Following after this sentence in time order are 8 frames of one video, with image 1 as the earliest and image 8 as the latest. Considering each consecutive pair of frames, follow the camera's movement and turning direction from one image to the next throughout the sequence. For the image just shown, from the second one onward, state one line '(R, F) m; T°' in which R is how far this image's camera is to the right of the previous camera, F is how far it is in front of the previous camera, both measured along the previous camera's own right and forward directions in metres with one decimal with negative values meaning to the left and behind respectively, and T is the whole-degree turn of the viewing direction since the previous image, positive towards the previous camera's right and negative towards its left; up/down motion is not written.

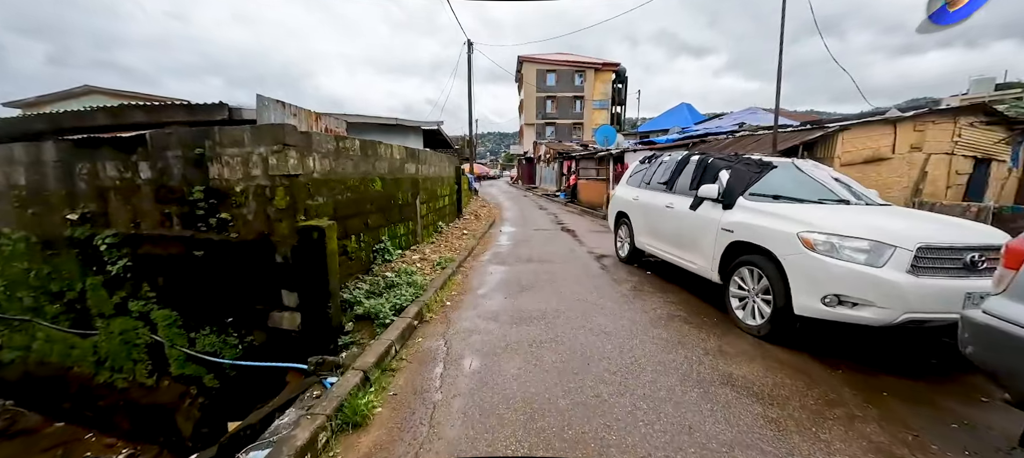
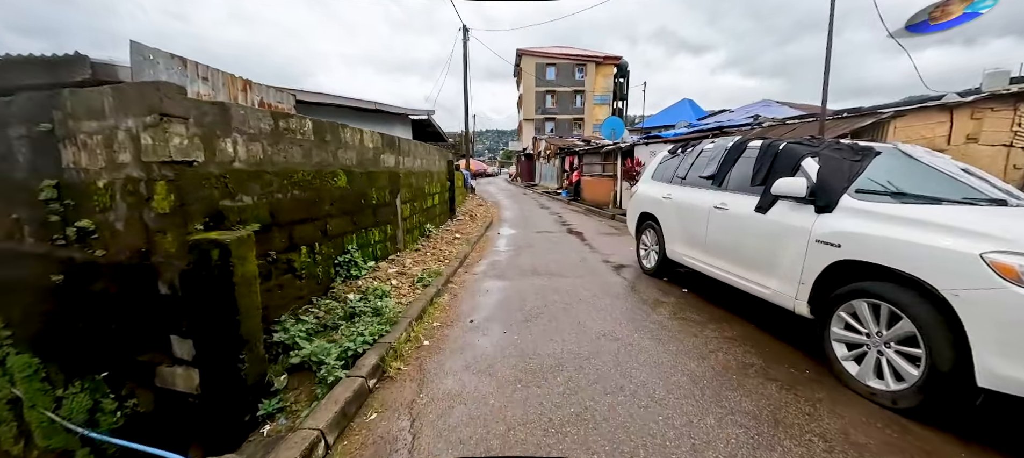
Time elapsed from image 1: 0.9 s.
(0.0, +1.3) m; 0°
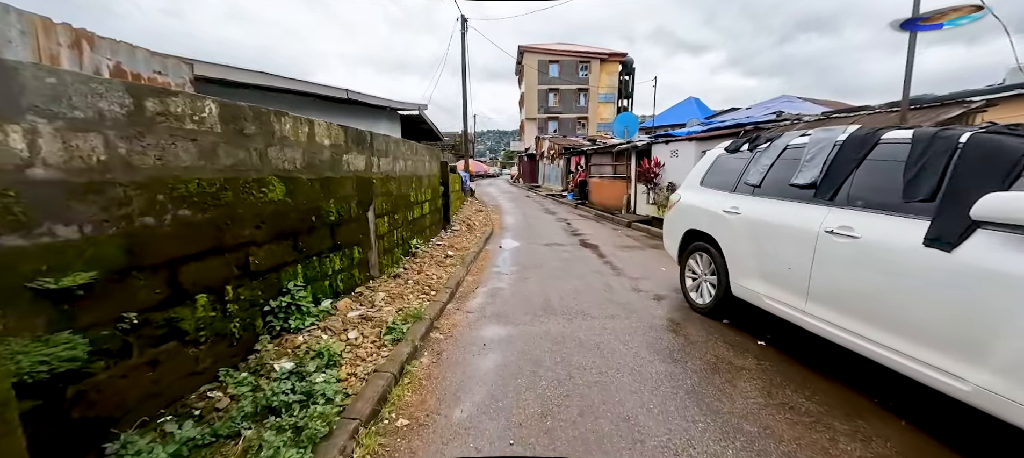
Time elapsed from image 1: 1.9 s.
(0.0, +1.4) m; 0°
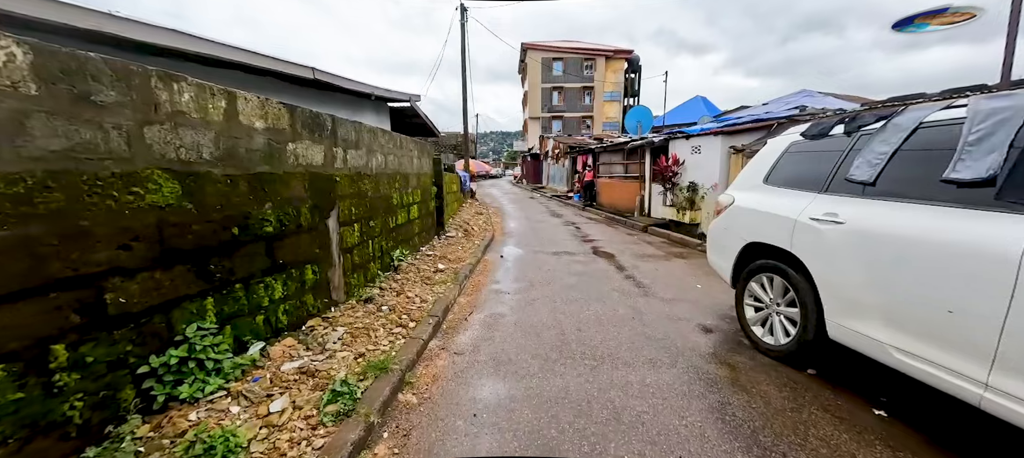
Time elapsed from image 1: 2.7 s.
(0.0, +1.1) m; 0°
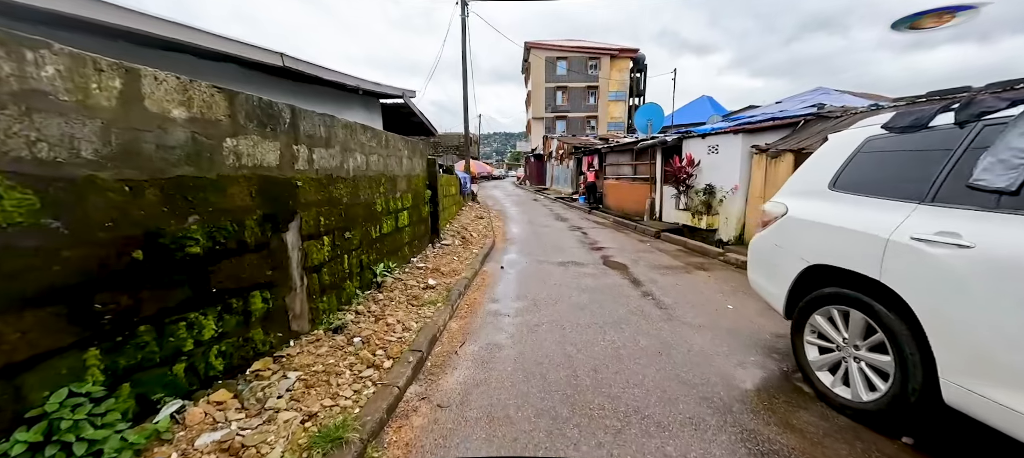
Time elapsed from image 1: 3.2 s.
(0.0, +0.7) m; 0°
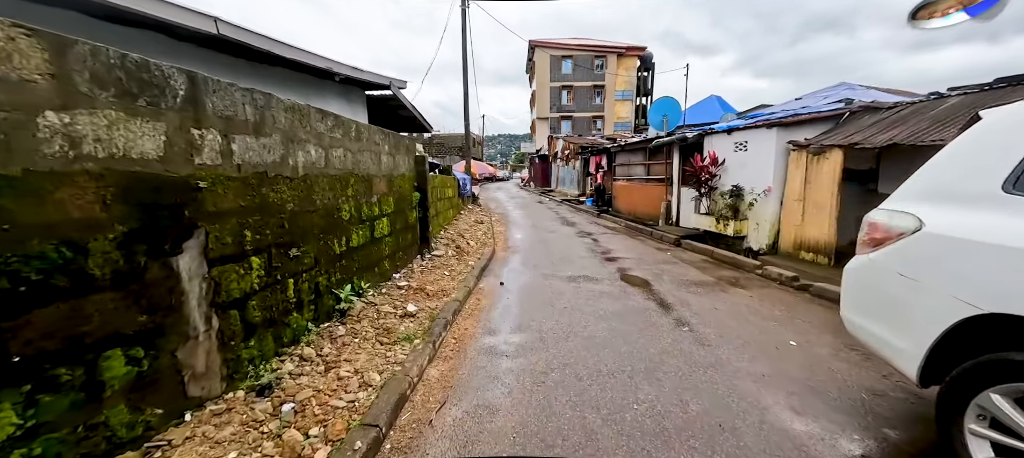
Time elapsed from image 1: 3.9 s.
(0.0, +0.9) m; -1°
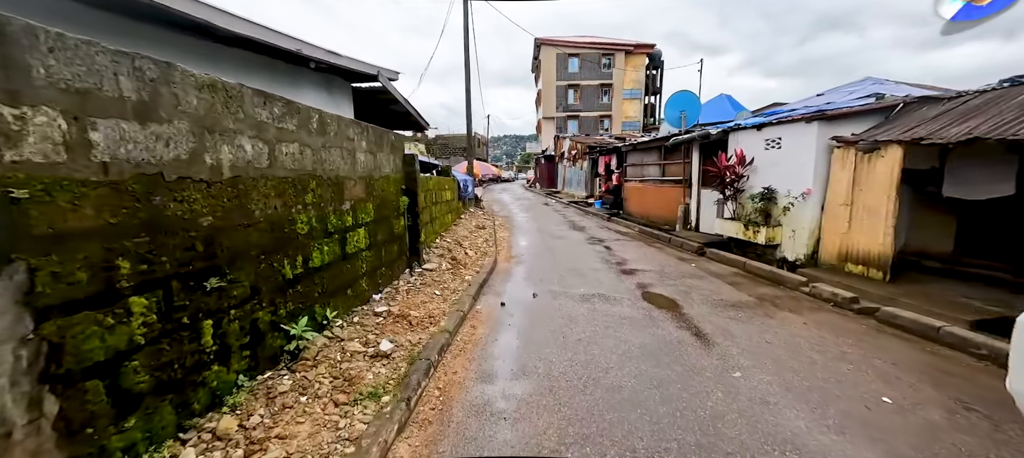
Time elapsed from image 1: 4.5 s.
(0.0, +0.8) m; -1°
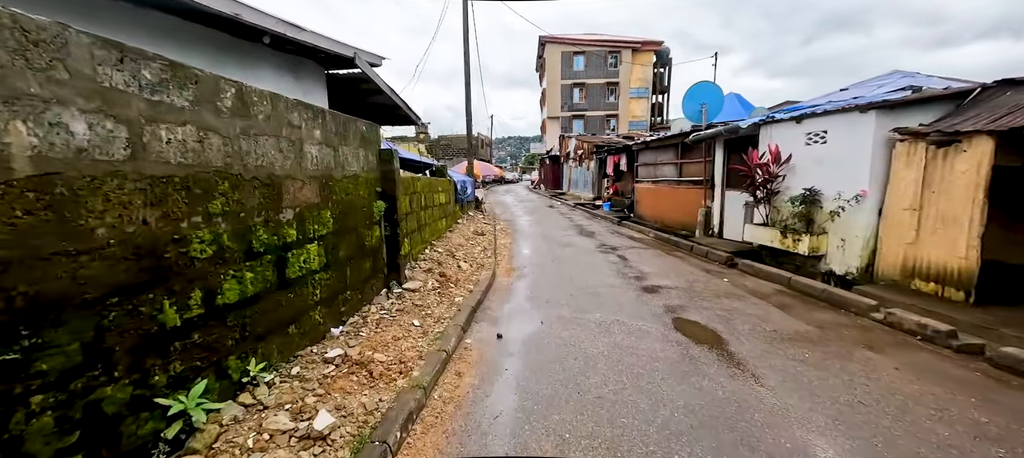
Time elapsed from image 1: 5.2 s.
(0.0, +0.9) m; -1°
